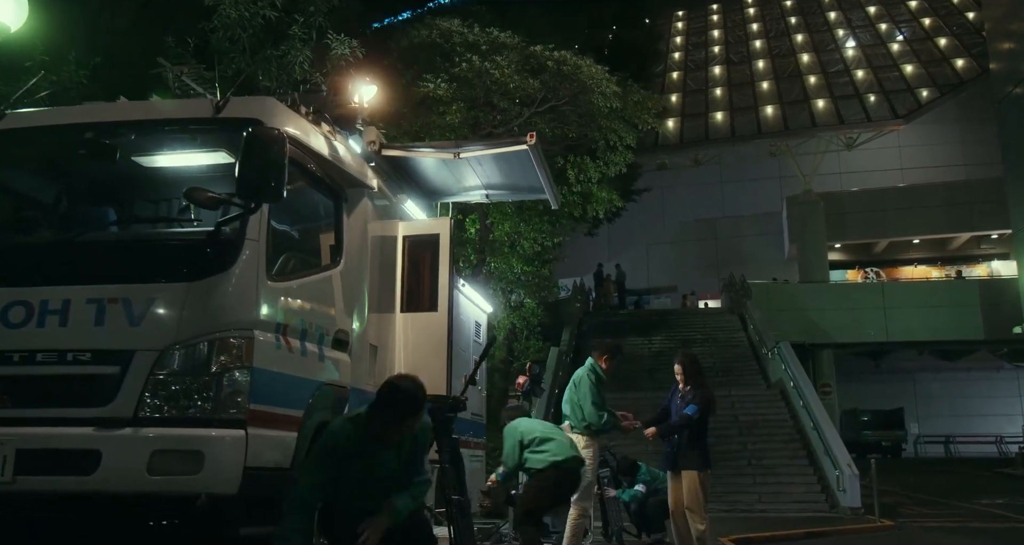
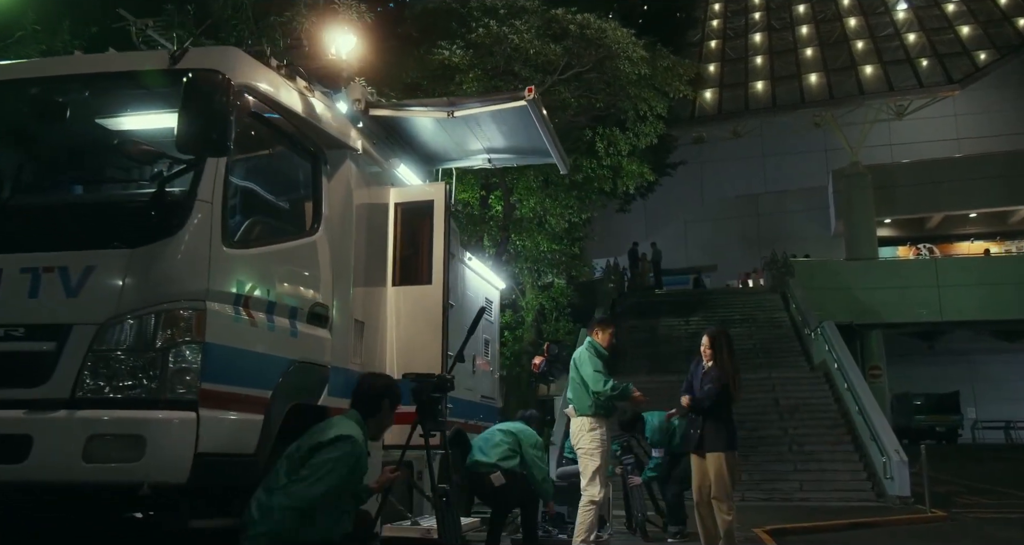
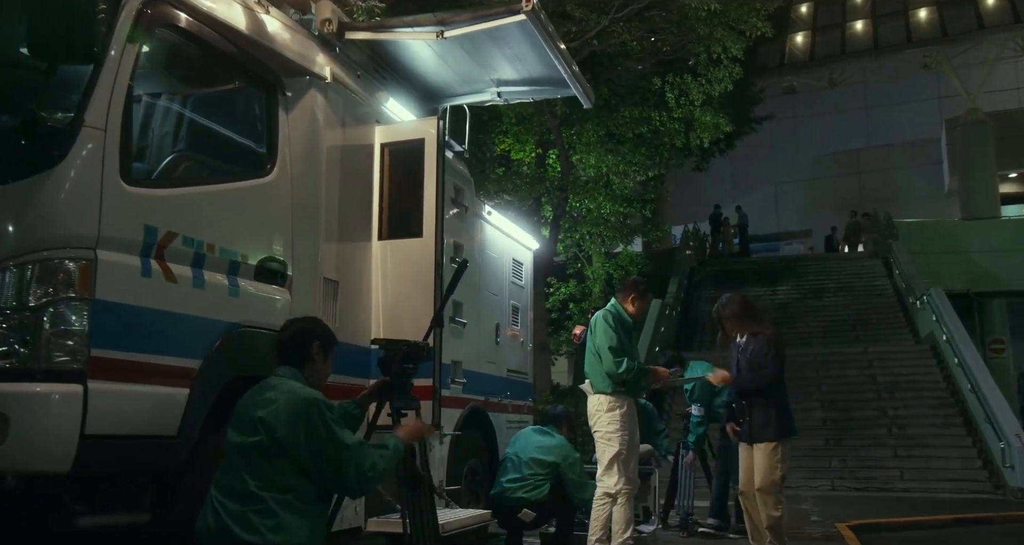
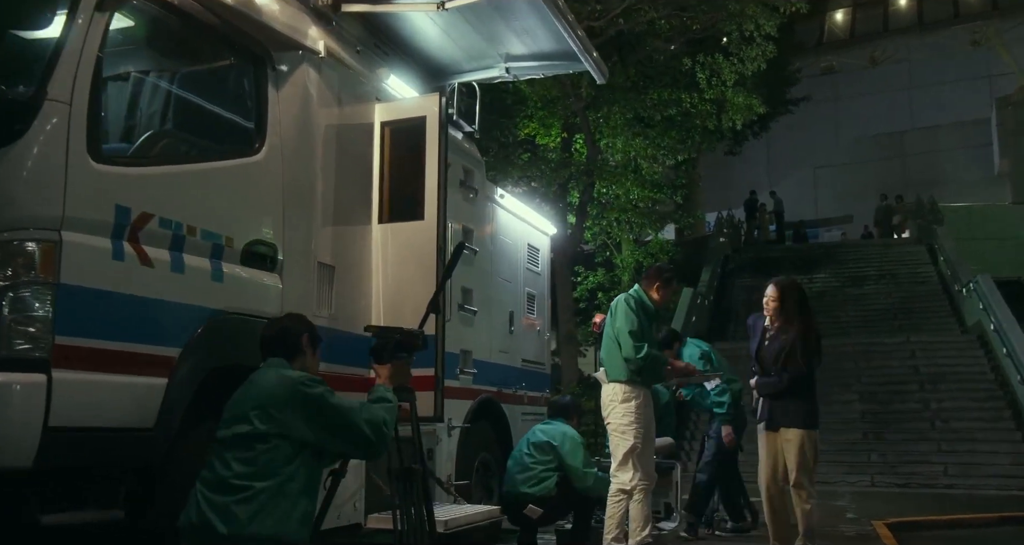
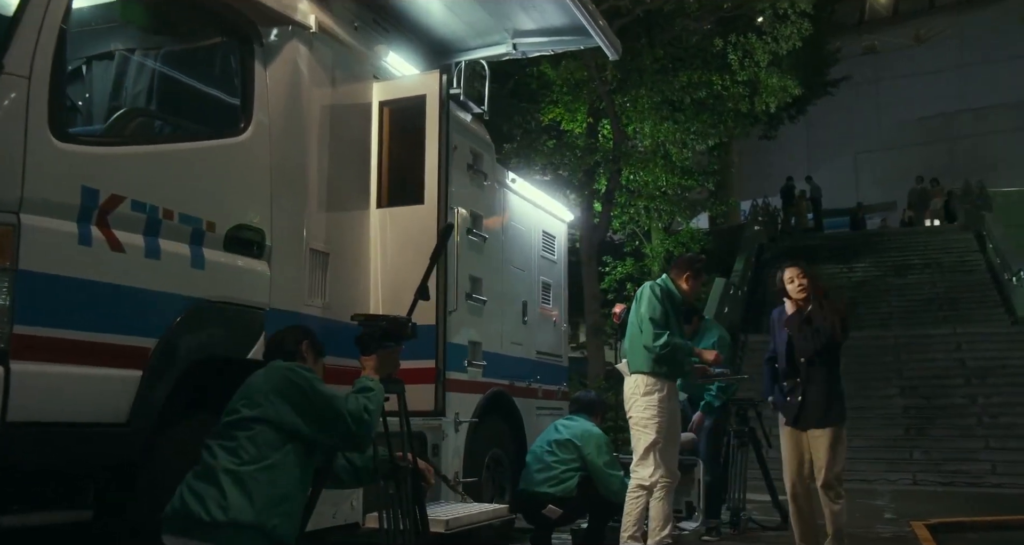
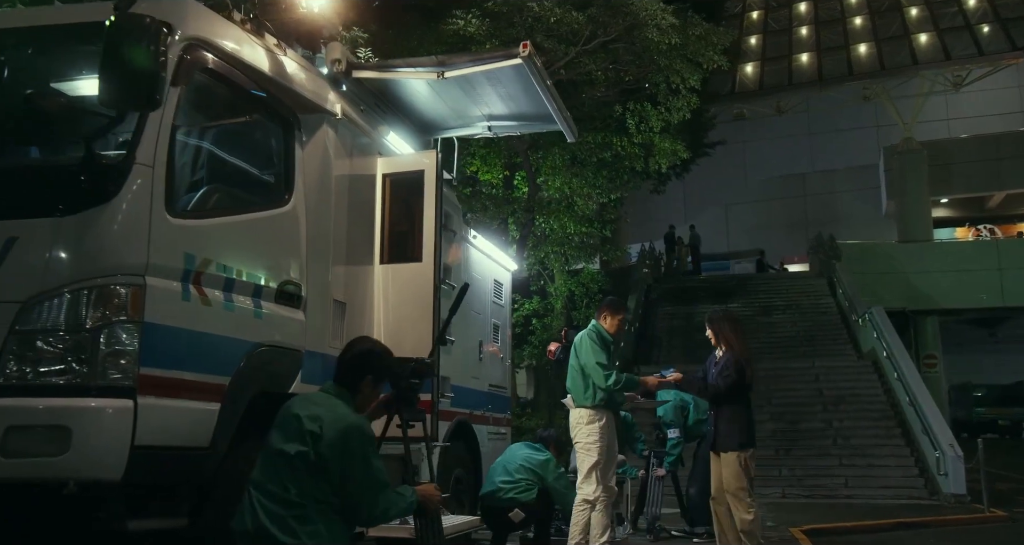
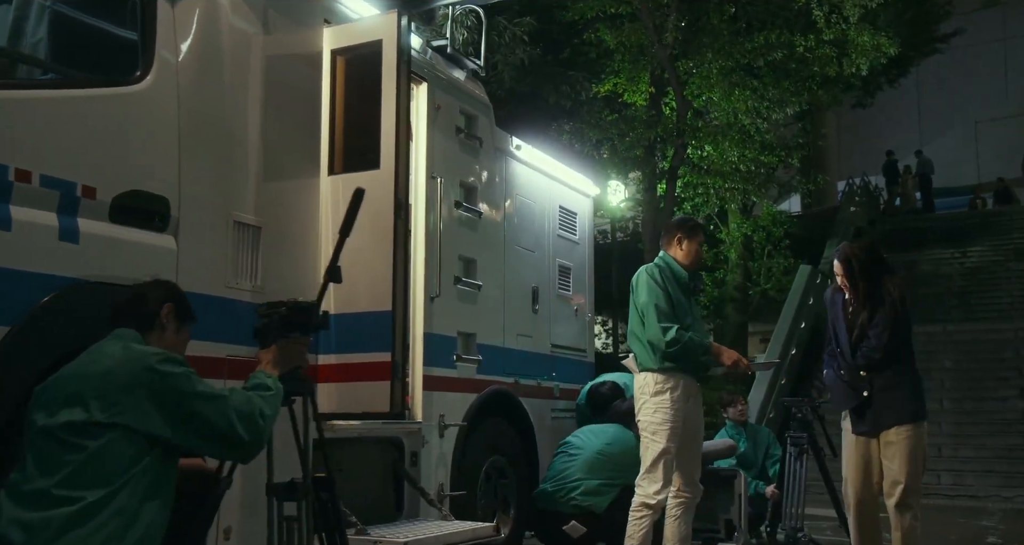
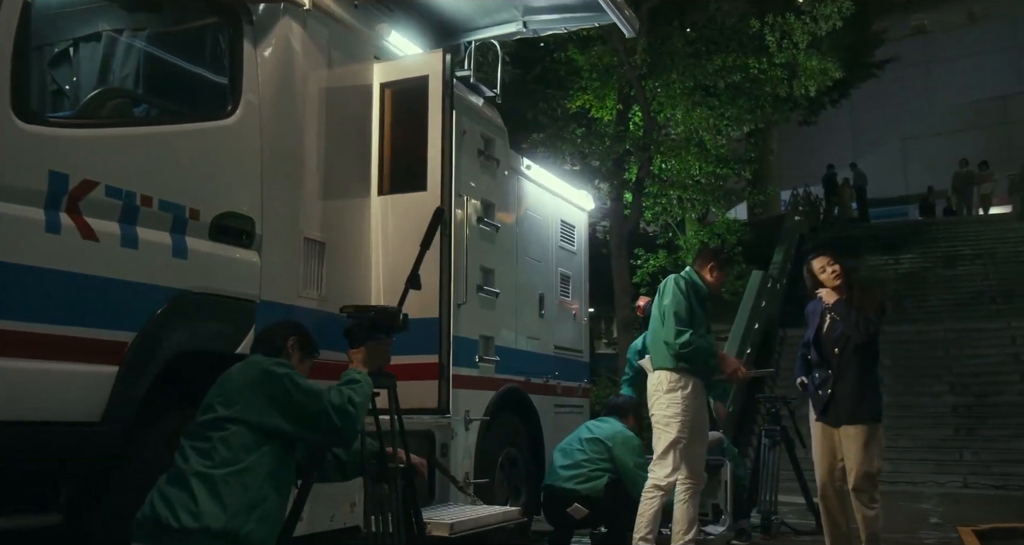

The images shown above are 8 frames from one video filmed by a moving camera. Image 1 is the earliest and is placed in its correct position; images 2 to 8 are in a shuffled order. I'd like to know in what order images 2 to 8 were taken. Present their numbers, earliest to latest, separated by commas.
2, 6, 3, 4, 5, 8, 7
